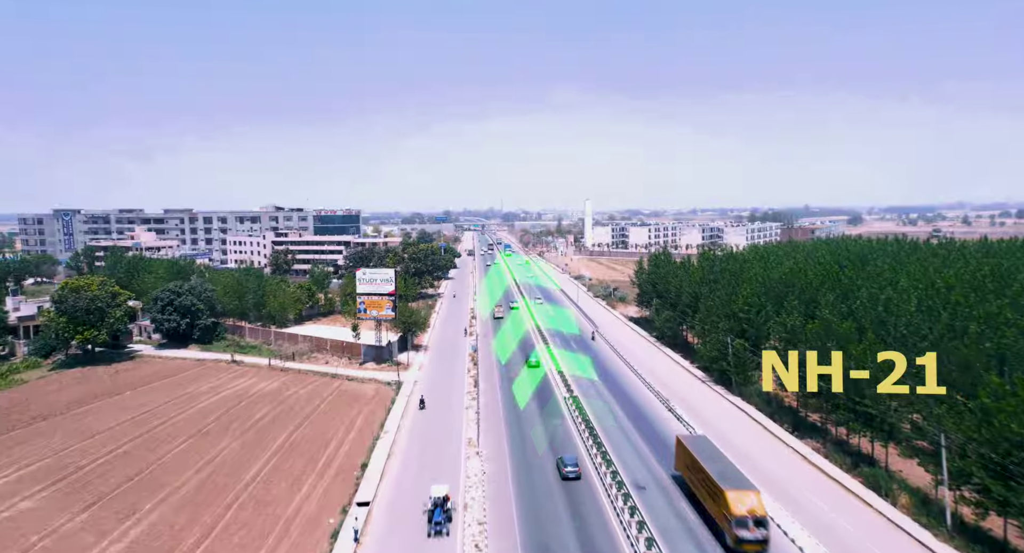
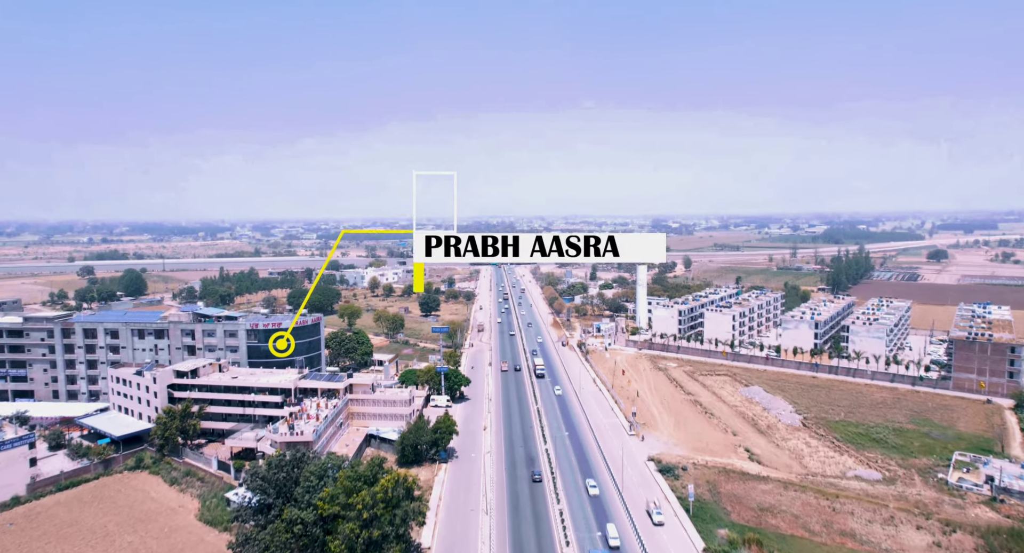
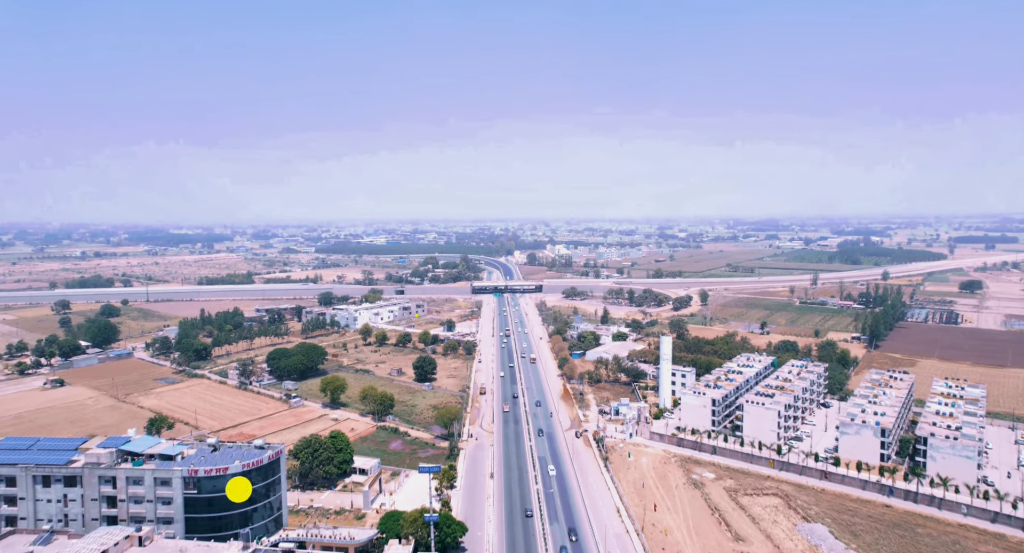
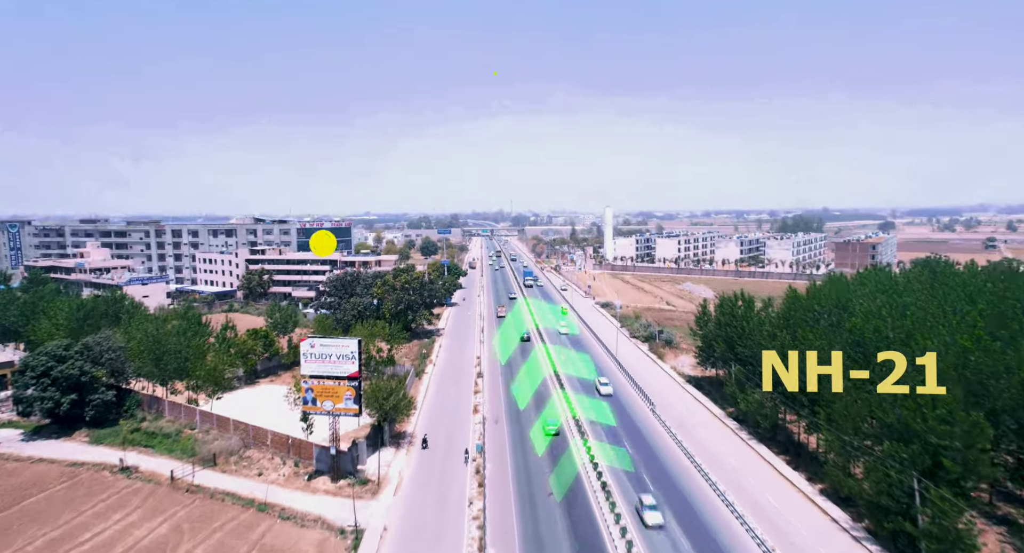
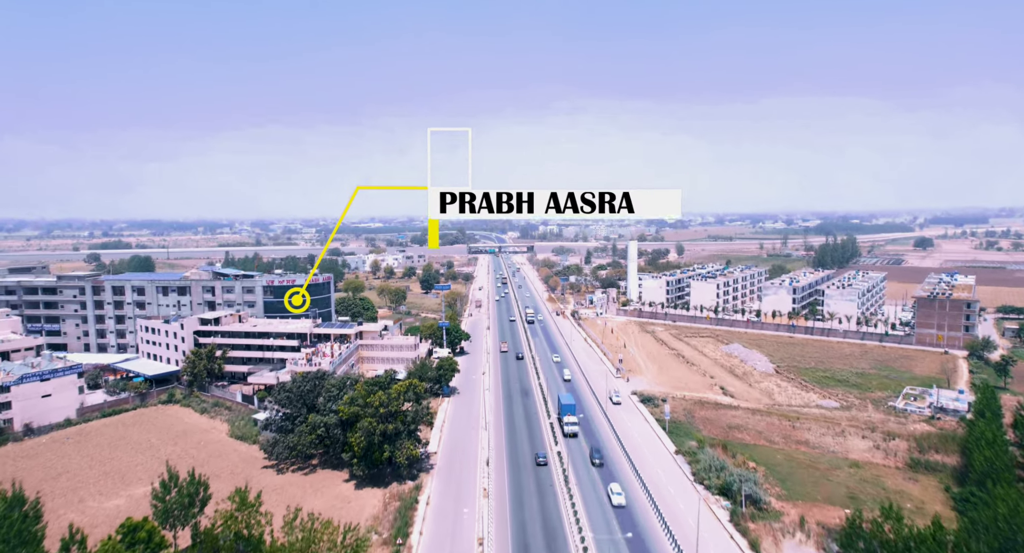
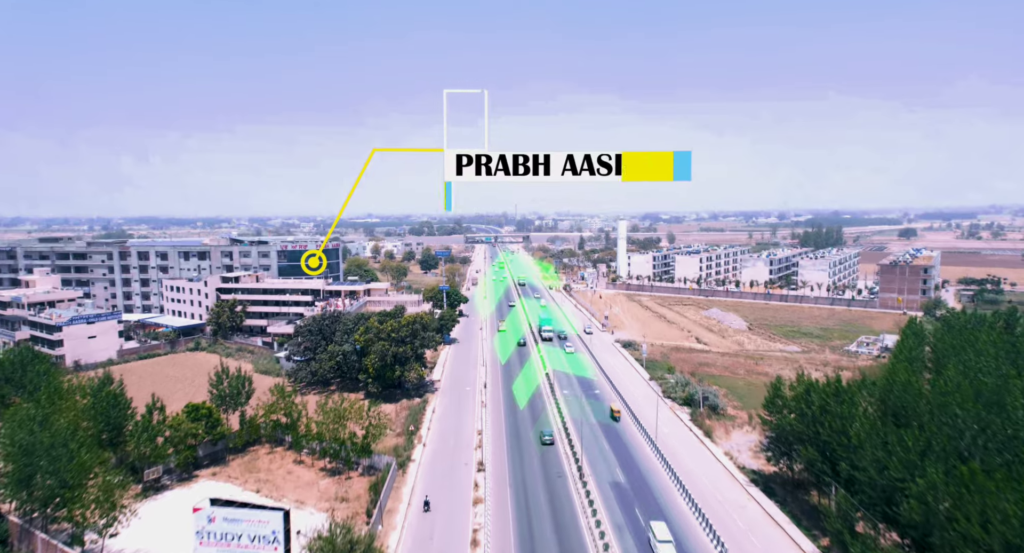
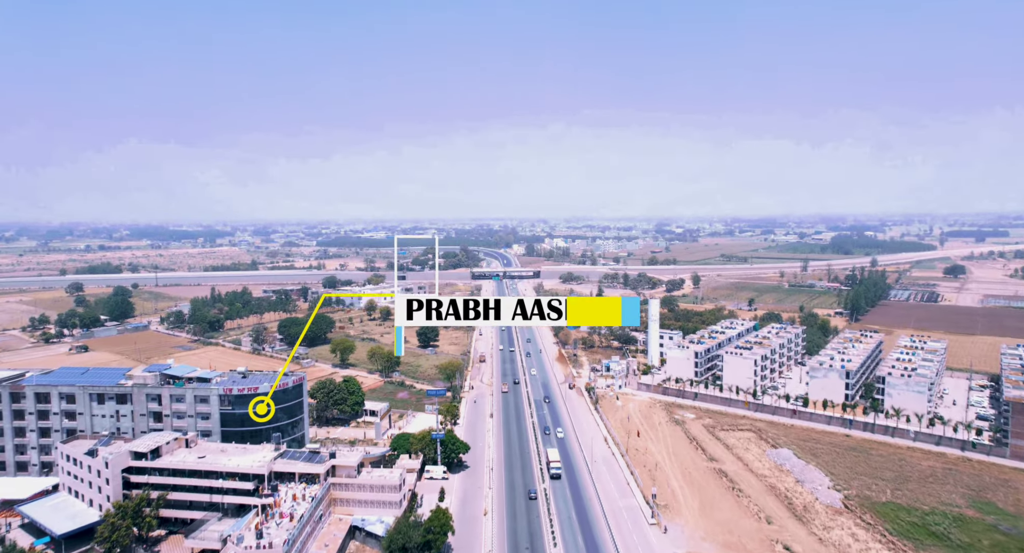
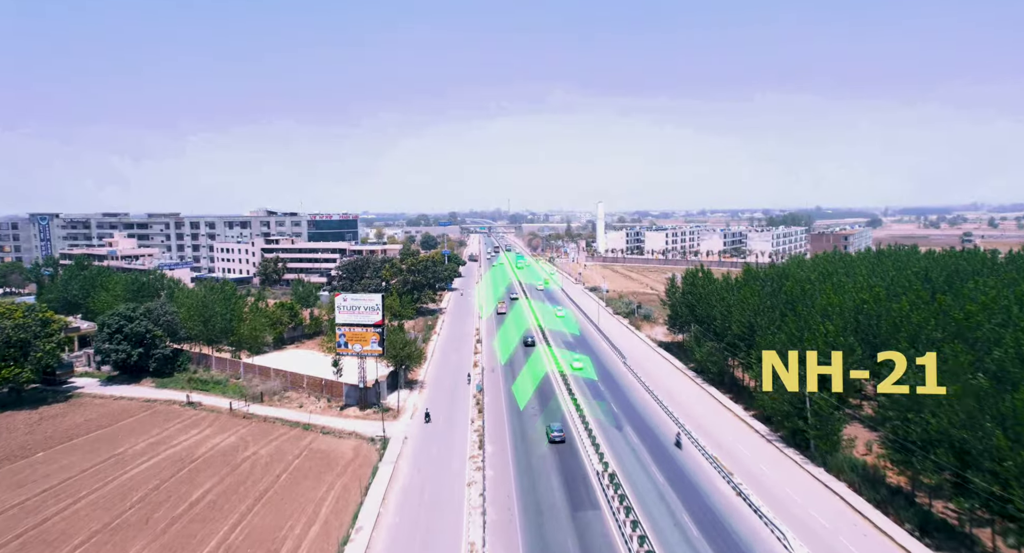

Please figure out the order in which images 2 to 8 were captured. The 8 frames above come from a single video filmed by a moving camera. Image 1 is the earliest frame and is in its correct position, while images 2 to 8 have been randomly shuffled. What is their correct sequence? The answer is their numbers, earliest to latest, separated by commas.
8, 4, 6, 5, 2, 7, 3
